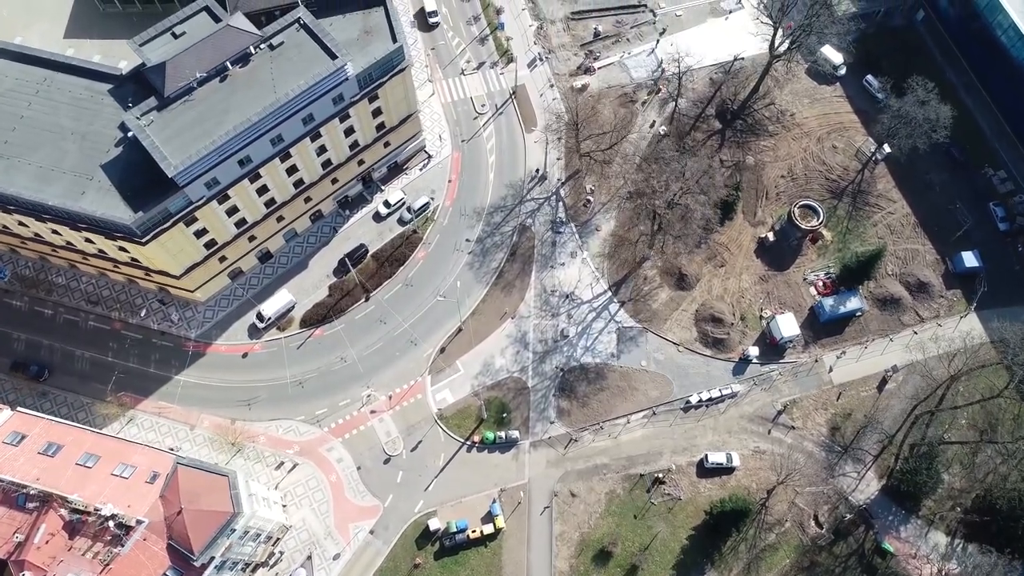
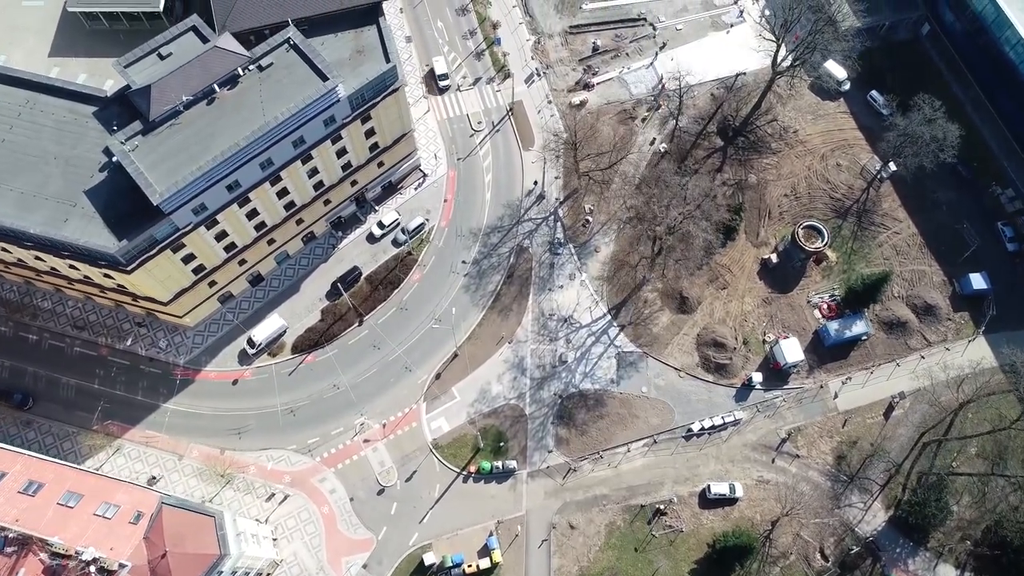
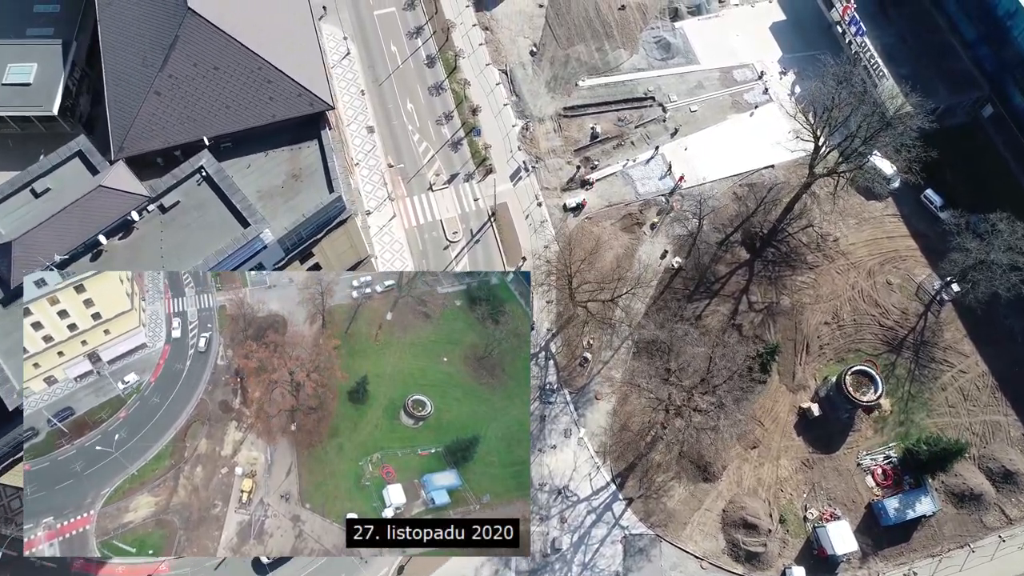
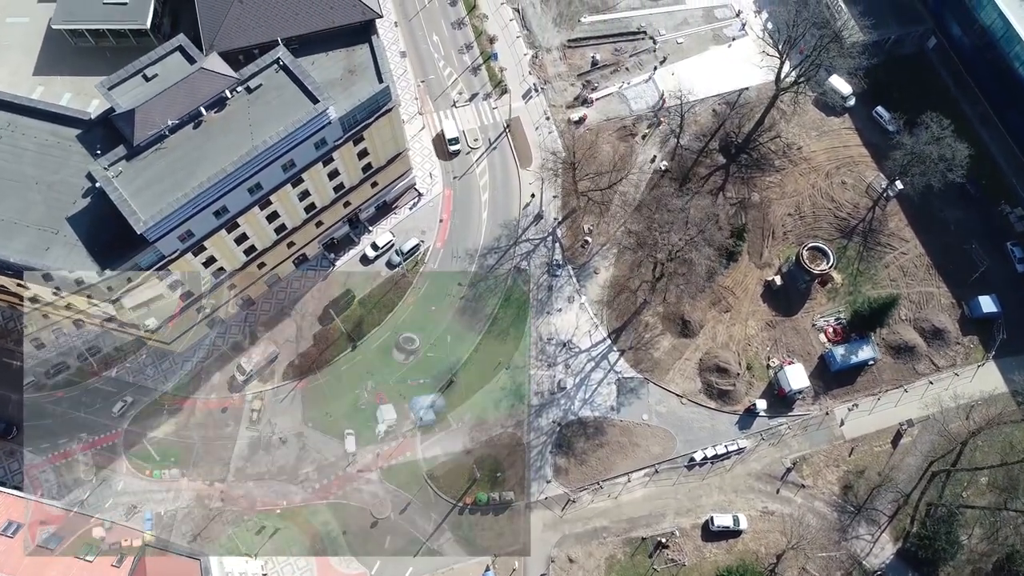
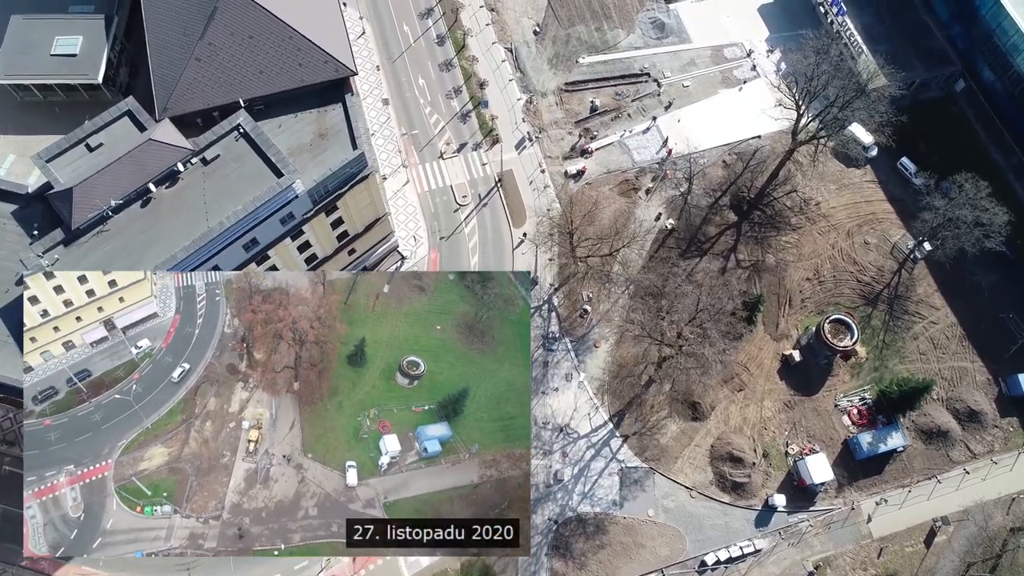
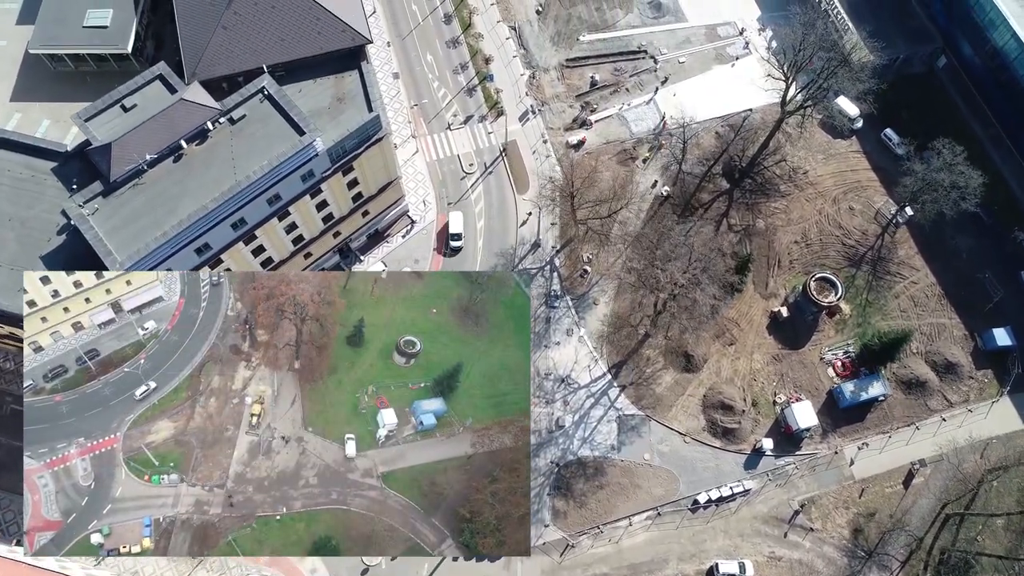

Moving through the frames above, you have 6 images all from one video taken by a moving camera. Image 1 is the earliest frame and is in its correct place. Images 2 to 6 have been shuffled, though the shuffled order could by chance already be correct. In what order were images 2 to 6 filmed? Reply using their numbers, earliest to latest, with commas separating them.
2, 4, 6, 5, 3
